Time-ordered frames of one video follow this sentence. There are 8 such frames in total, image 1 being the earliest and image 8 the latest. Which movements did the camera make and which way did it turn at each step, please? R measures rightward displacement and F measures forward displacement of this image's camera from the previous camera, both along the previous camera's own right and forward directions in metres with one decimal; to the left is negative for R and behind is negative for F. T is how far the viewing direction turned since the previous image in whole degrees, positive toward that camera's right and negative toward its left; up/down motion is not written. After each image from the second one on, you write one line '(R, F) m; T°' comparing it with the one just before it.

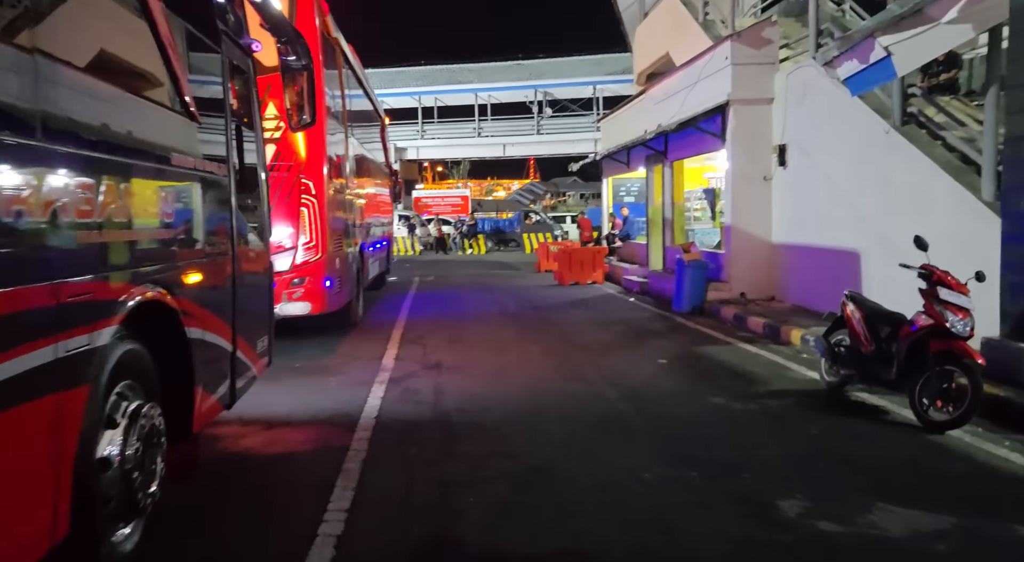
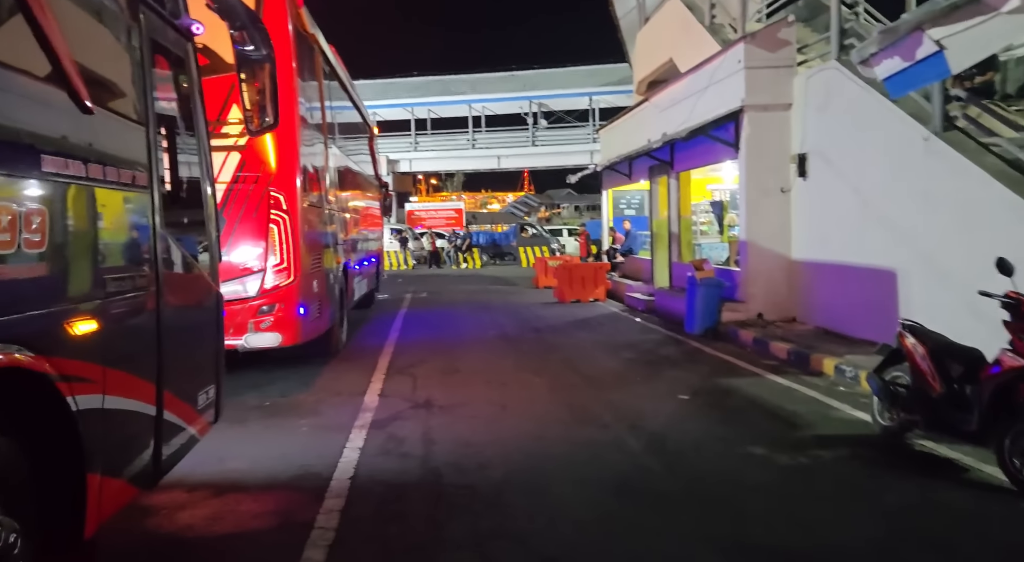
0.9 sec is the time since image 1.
(-0.1, +1.0) m; 0°
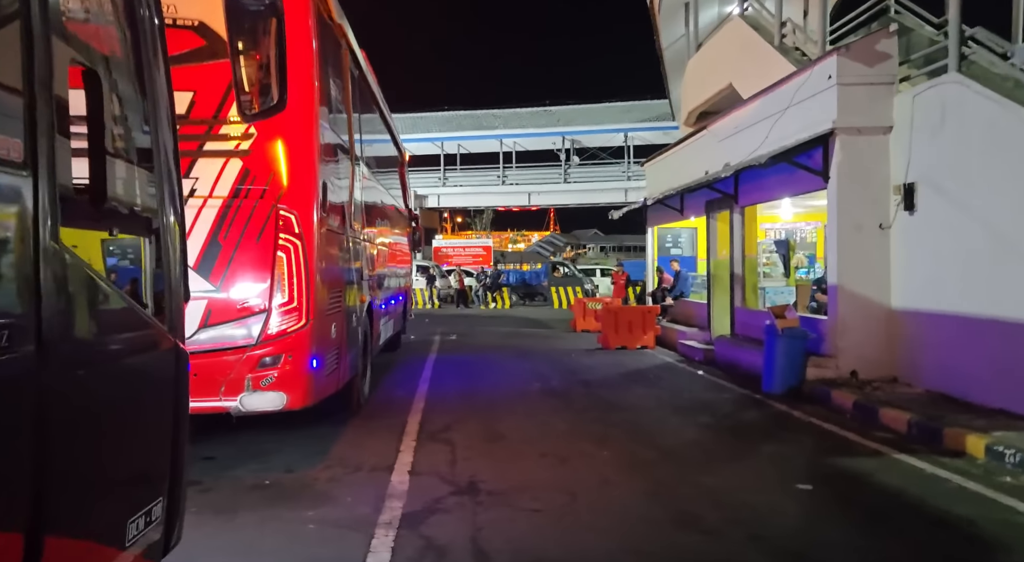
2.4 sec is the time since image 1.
(-0.4, +1.5) m; -2°
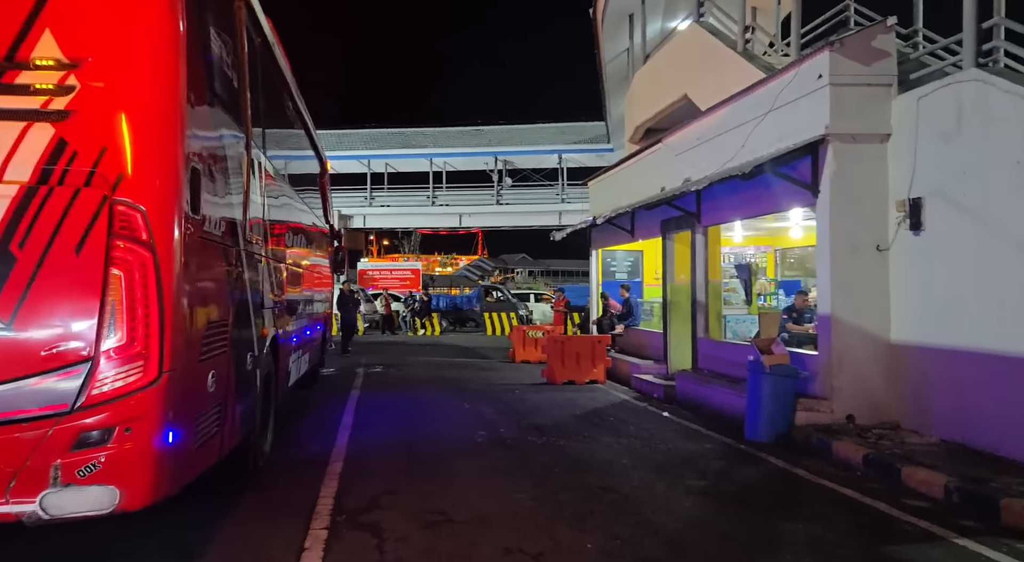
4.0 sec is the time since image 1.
(-0.2, +1.7) m; +6°
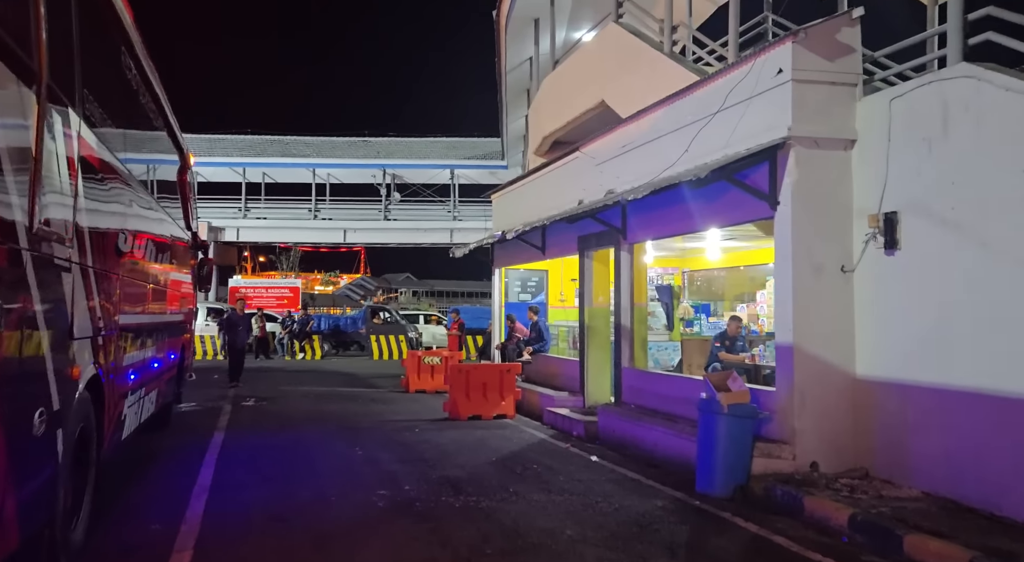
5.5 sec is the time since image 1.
(-0.3, +1.7) m; +10°
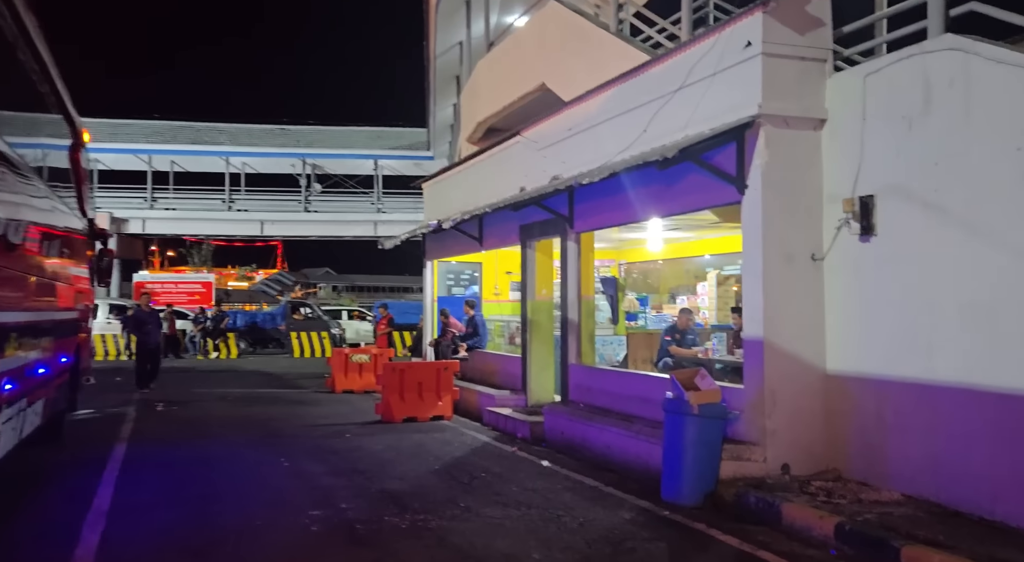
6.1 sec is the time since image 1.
(-0.2, +0.8) m; +7°
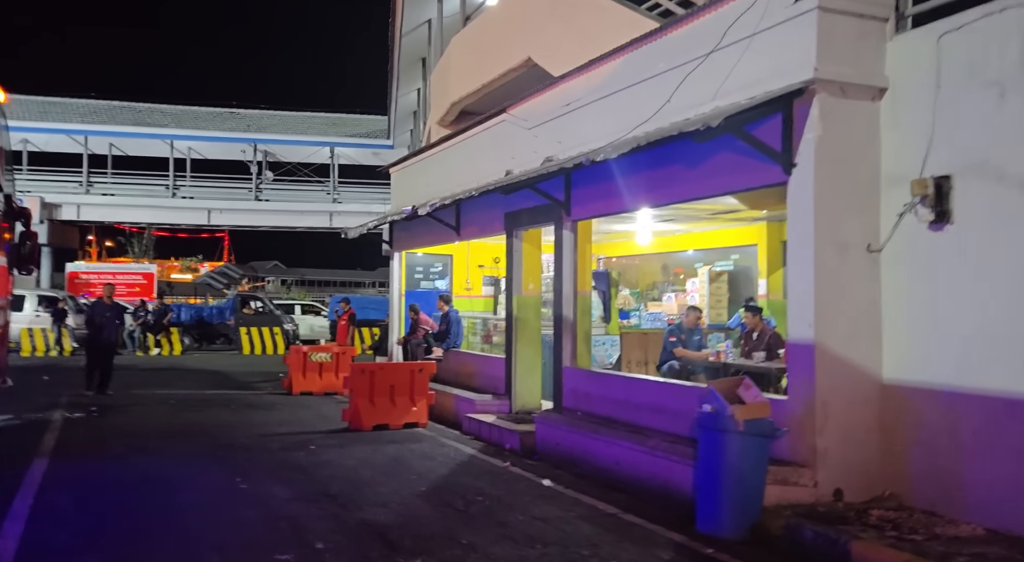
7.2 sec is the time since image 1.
(-0.5, +1.1) m; +4°
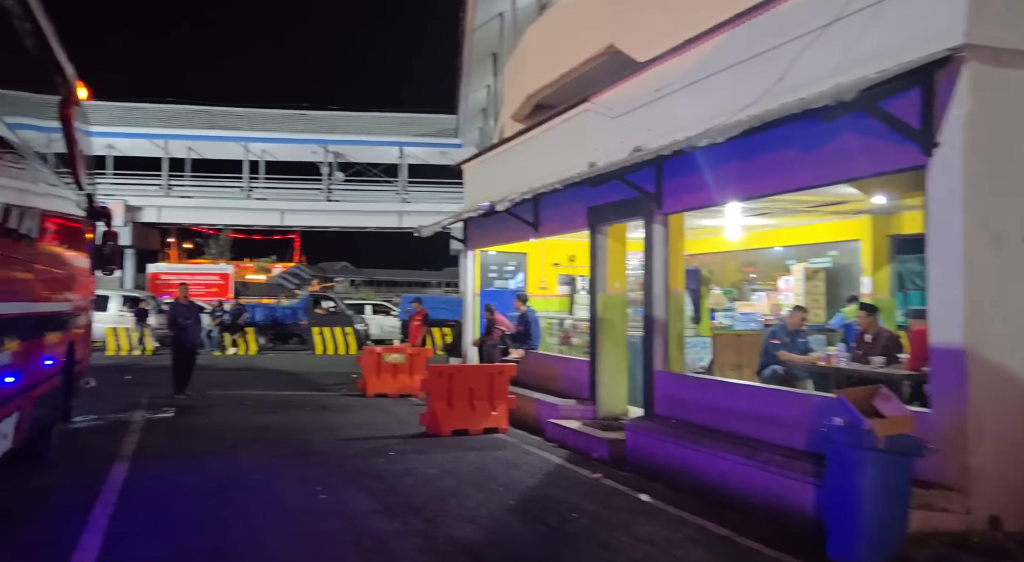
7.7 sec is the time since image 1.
(-0.3, +0.4) m; -5°
